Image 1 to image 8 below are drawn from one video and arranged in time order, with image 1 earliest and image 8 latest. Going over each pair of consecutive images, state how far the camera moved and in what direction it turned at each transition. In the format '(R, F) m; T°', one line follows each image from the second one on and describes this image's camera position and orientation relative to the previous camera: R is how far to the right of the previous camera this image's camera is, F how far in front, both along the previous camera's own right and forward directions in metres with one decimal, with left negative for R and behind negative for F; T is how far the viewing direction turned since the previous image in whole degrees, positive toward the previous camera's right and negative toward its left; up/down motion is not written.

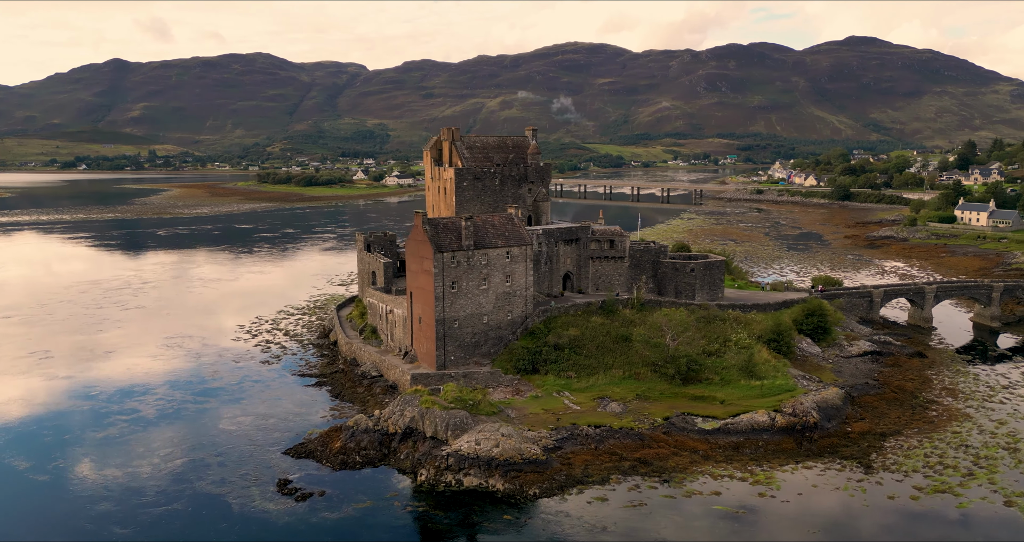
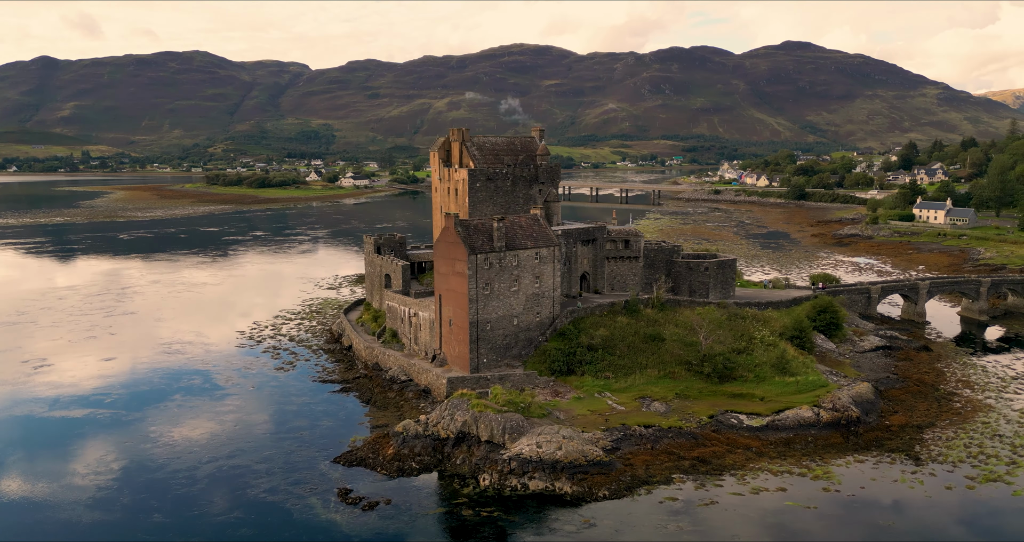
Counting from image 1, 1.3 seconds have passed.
(-4.2, +0.4) m; +4°
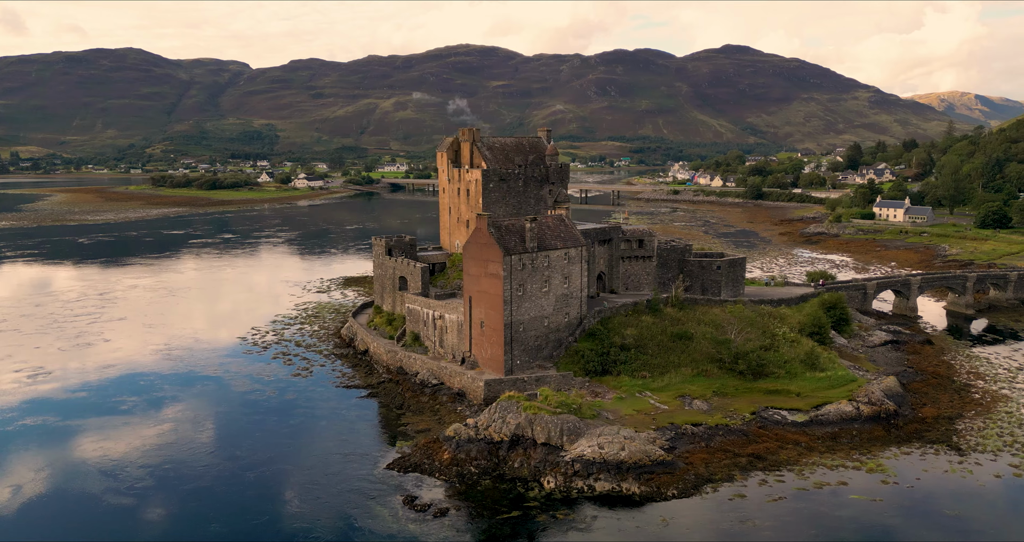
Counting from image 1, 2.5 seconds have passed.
(-4.2, +0.4) m; +4°
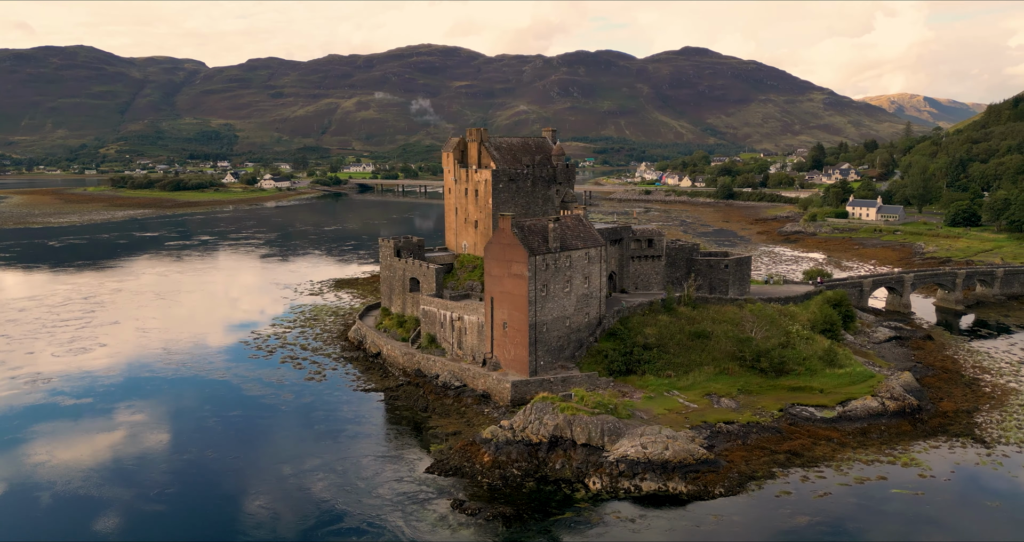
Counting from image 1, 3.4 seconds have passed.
(-2.9, +0.3) m; +3°
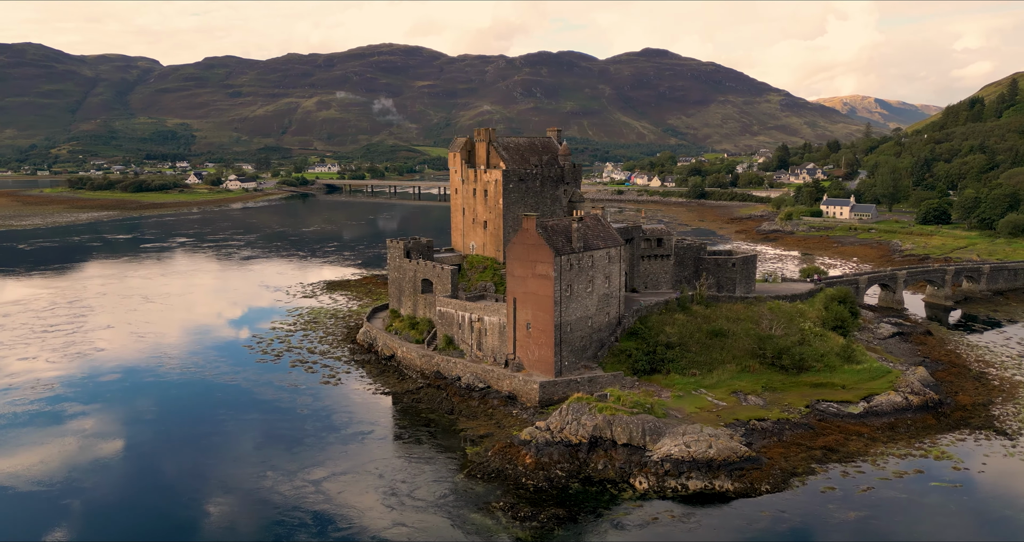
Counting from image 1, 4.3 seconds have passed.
(-3.0, +0.3) m; +3°
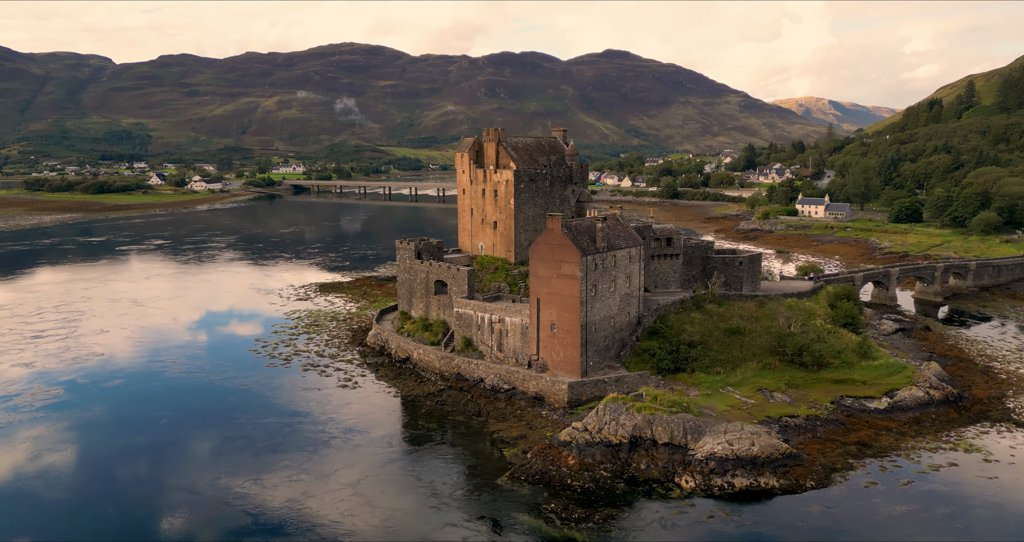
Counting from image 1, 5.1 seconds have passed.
(-3.0, +0.2) m; +3°
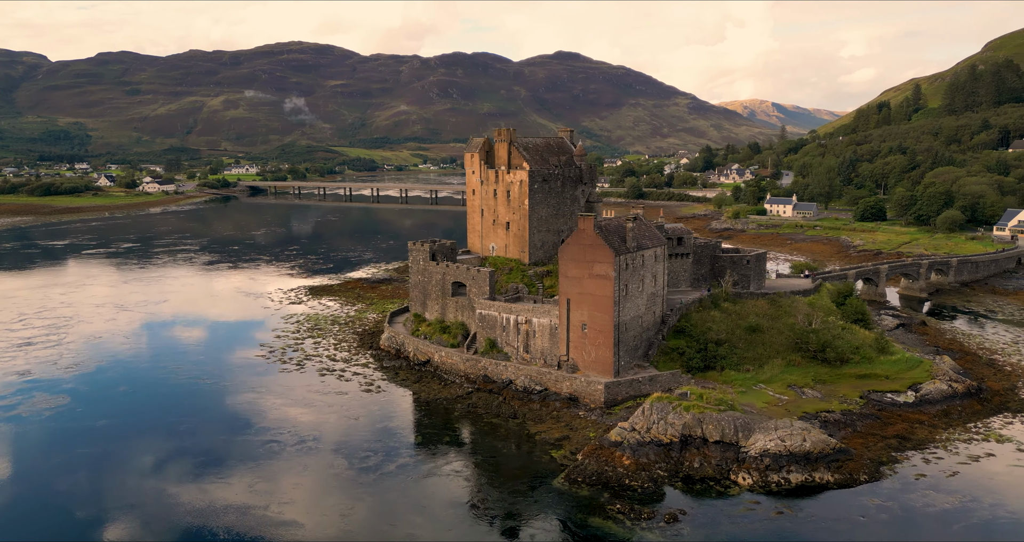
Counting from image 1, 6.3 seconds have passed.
(-3.8, +0.3) m; +3°
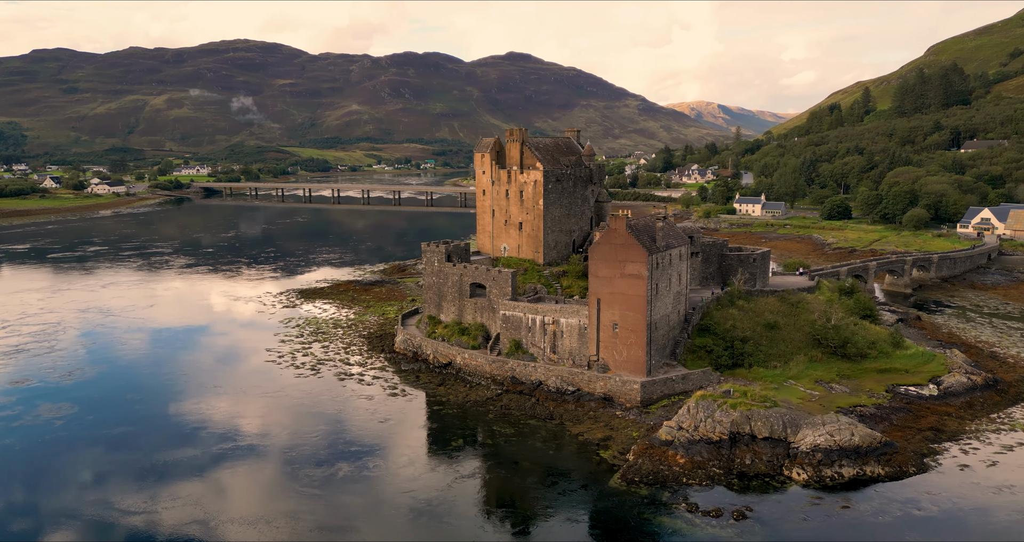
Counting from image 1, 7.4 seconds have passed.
(-3.9, +0.3) m; +3°
